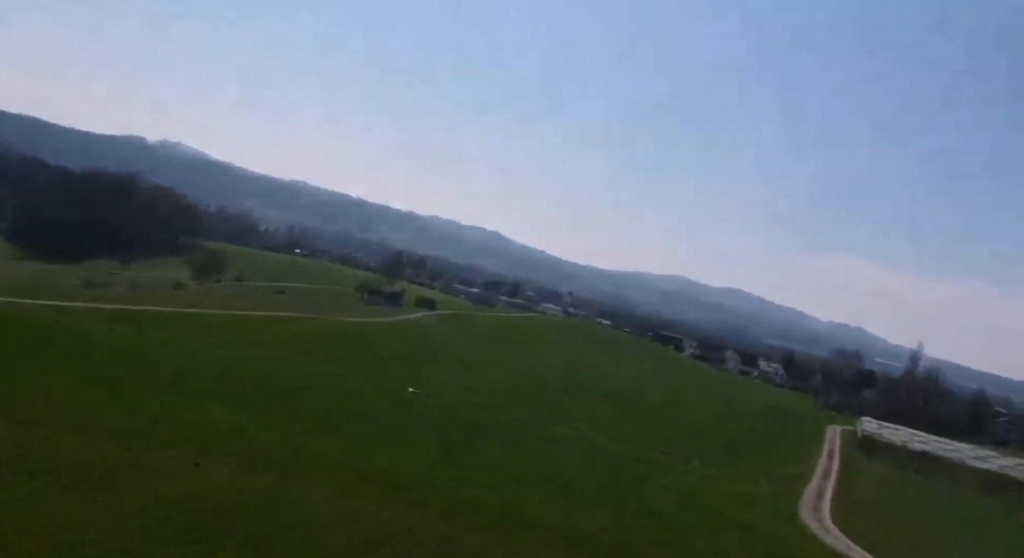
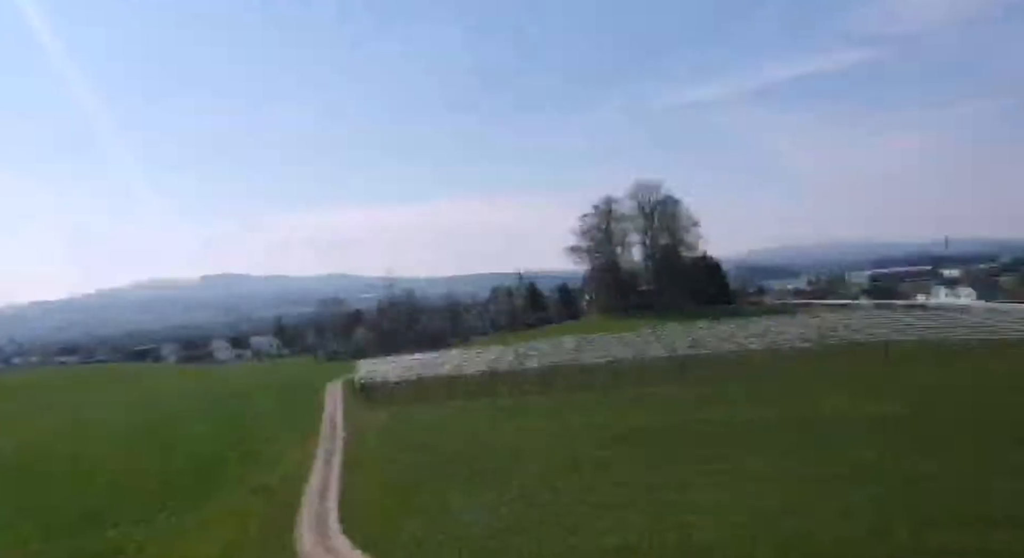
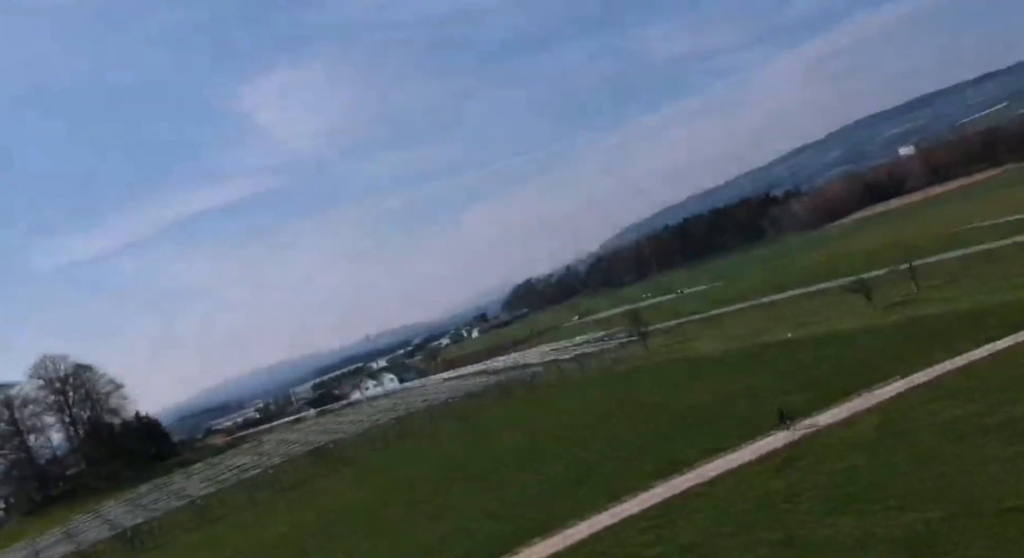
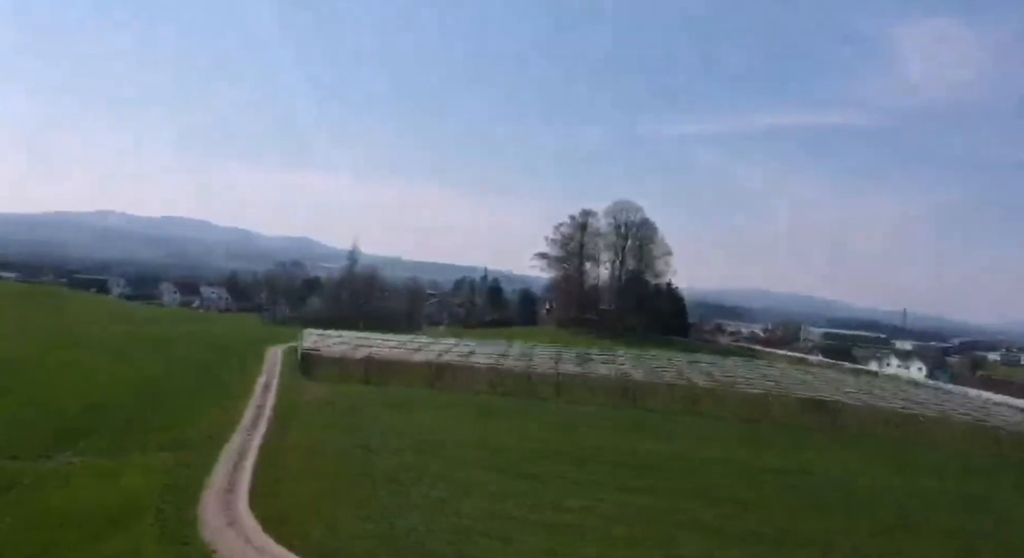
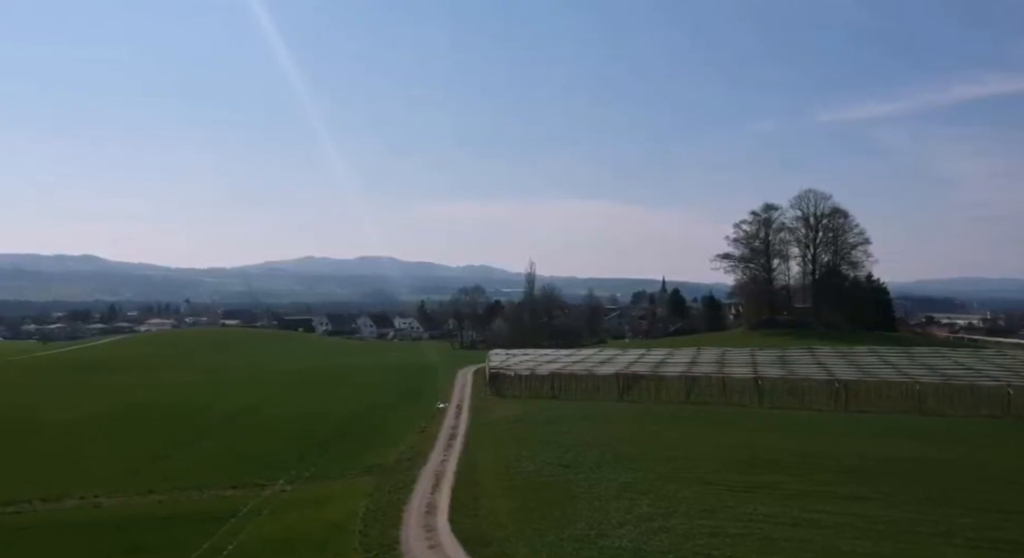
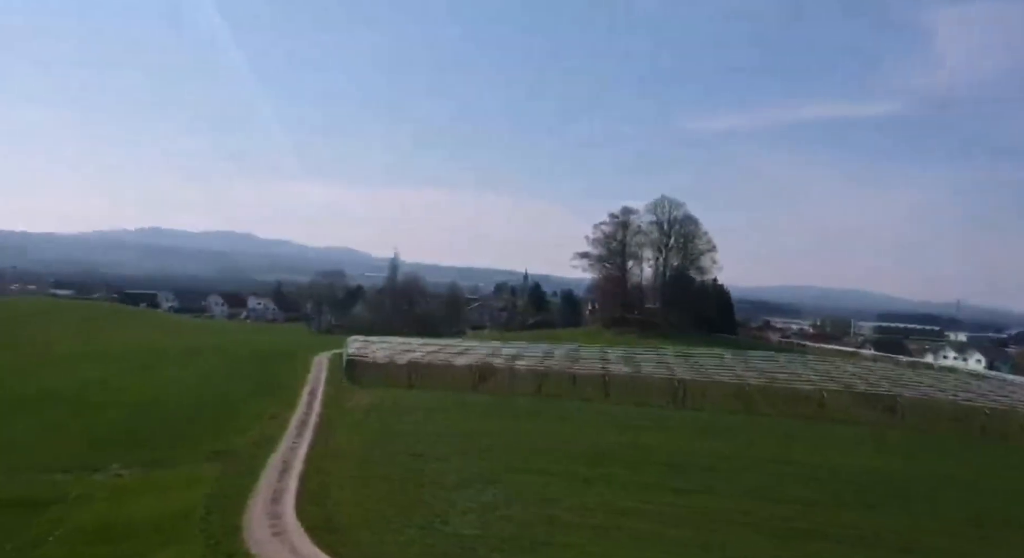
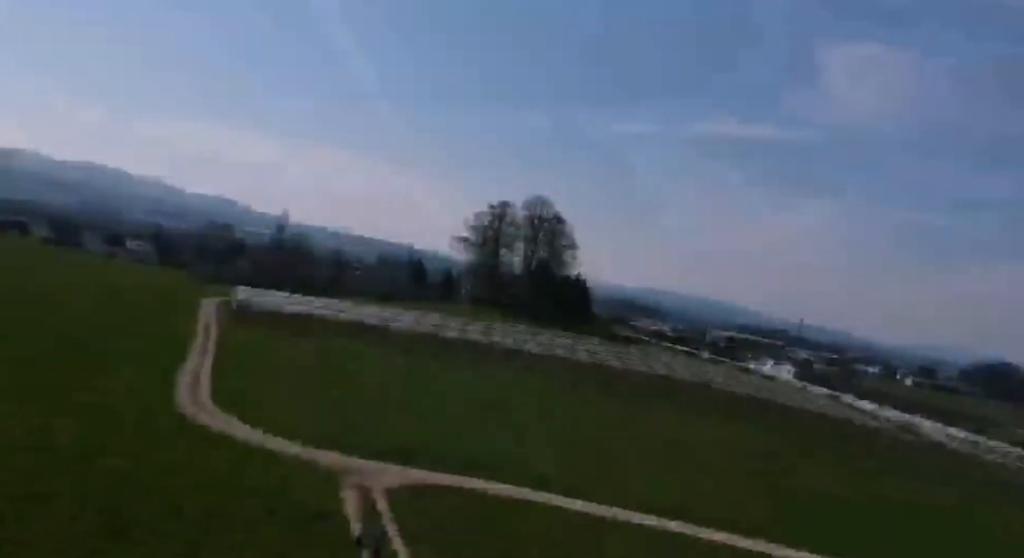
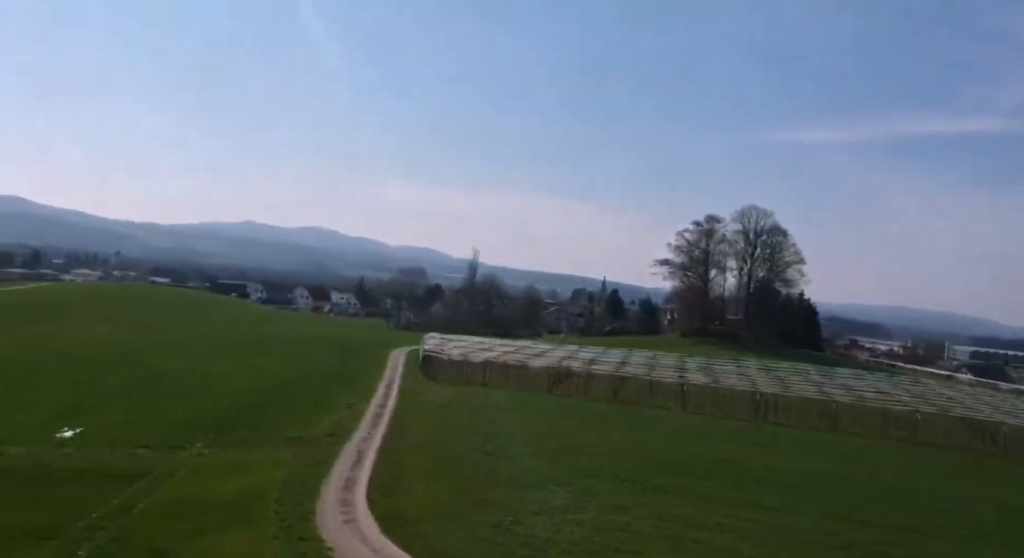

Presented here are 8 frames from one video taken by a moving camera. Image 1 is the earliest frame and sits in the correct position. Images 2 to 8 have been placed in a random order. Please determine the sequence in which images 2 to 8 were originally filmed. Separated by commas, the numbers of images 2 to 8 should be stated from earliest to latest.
7, 3, 2, 4, 6, 8, 5
